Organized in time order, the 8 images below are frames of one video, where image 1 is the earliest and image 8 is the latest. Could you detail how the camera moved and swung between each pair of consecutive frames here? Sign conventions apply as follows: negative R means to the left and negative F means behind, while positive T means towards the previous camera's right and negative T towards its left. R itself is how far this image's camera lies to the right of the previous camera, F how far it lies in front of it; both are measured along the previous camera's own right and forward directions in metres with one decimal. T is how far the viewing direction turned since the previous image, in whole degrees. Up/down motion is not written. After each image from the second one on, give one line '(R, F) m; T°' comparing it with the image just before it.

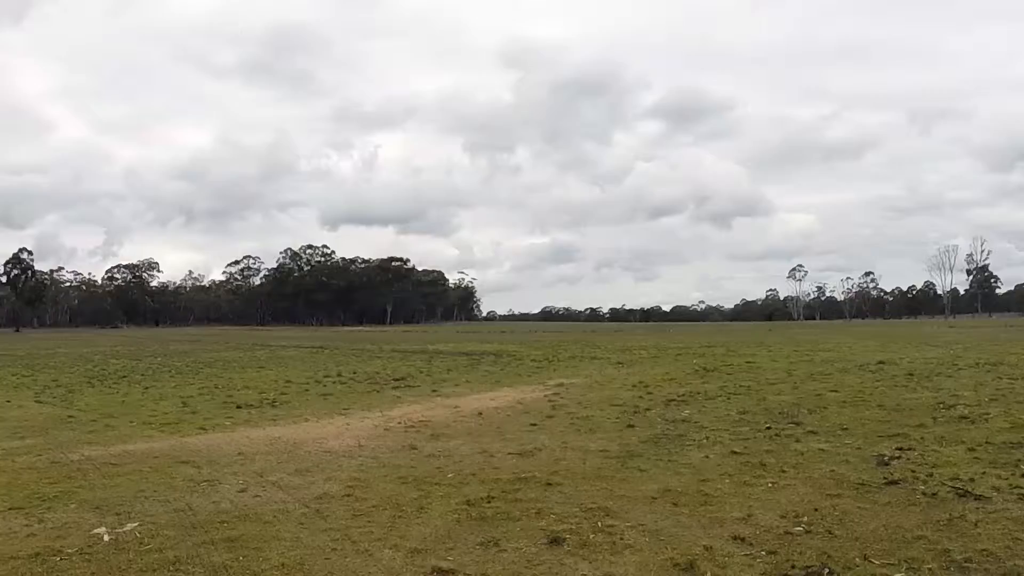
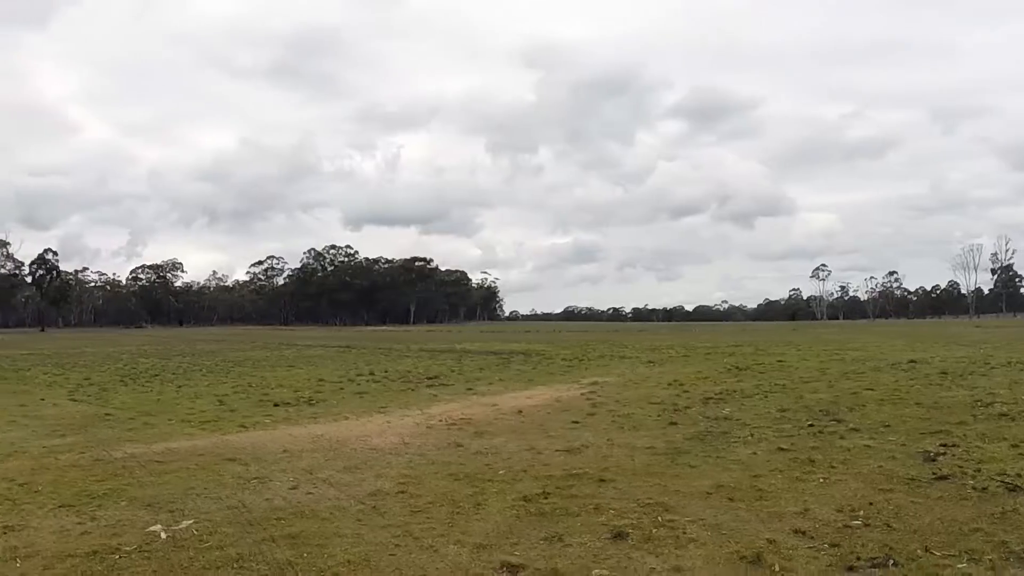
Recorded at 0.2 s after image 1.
(-0.4, +0.2) m; -2°
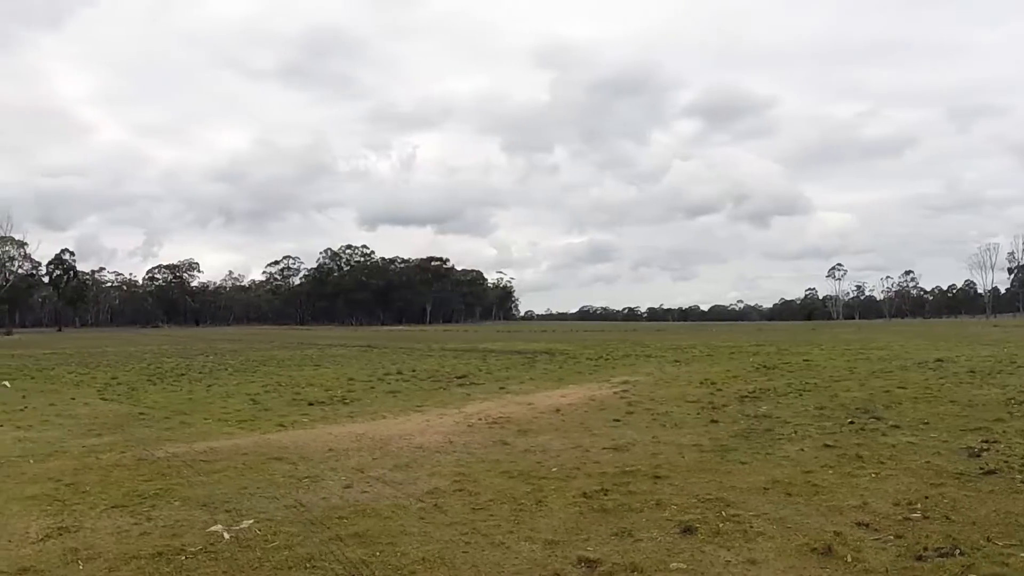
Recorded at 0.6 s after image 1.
(-0.6, +0.2) m; -1°
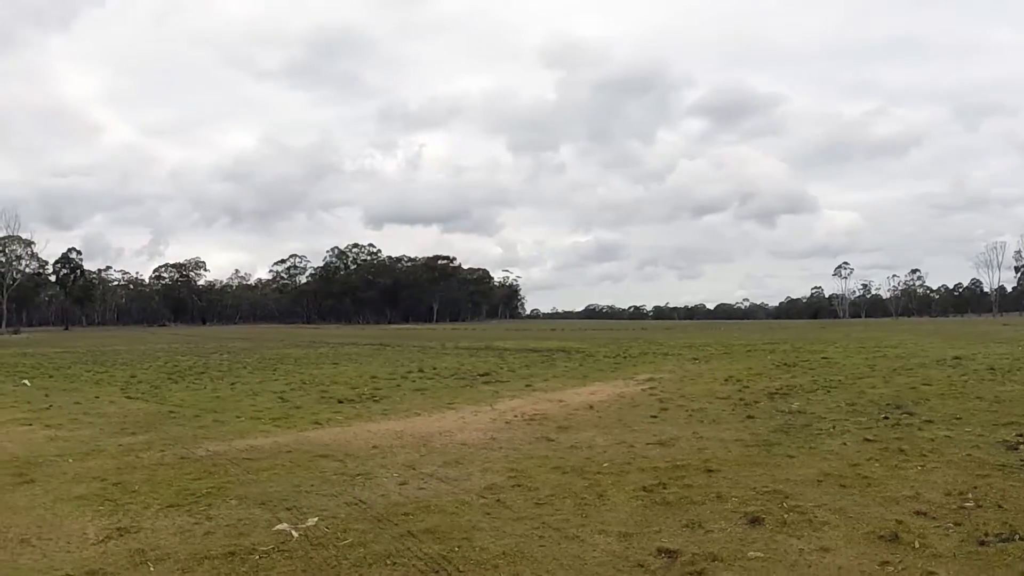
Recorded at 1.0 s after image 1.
(-0.6, +0.1) m; 0°
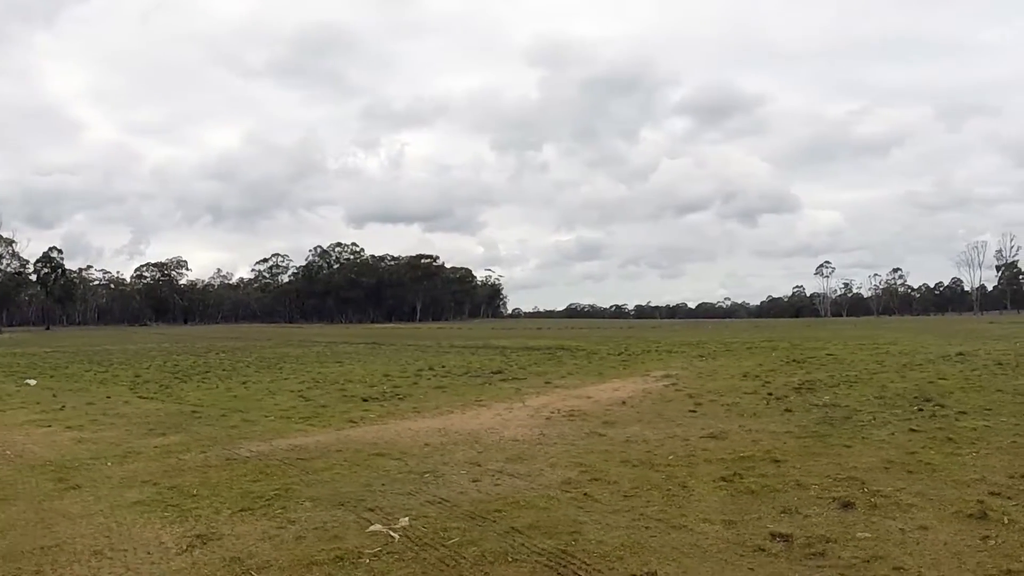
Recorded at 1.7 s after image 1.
(-1.1, +0.2) m; +2°
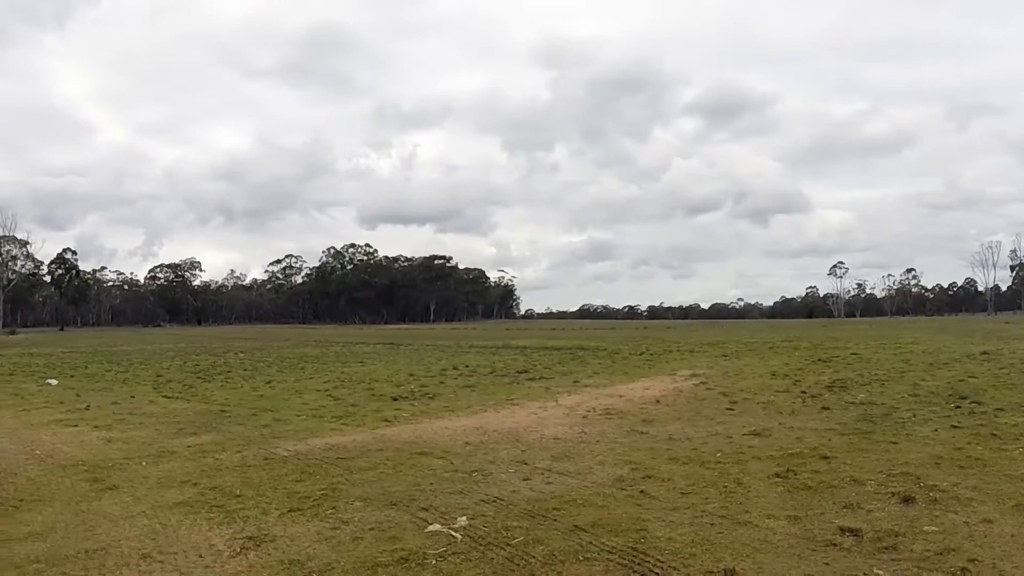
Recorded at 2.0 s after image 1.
(-0.5, +0.2) m; -1°
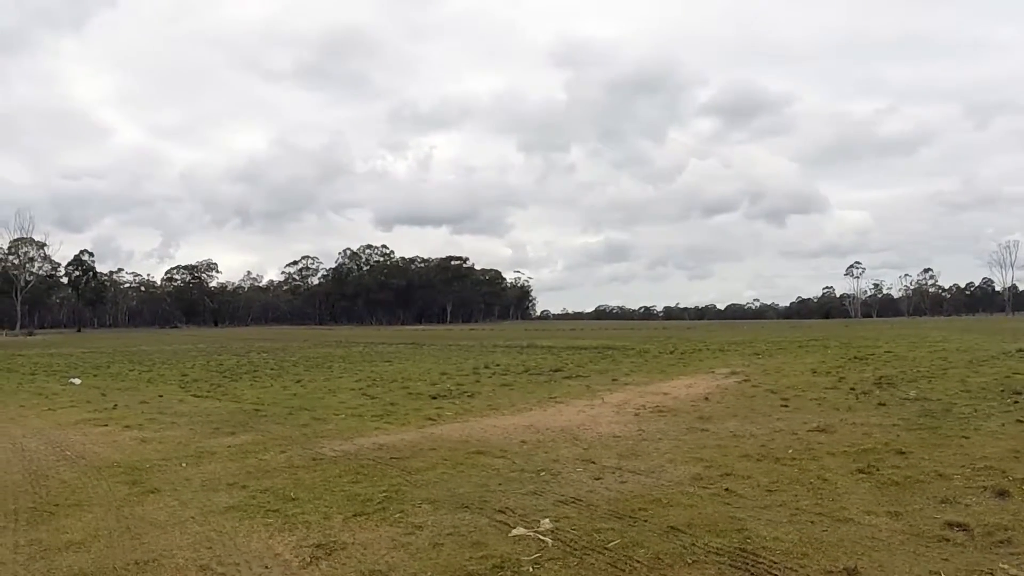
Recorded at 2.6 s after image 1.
(-0.6, +0.5) m; -1°
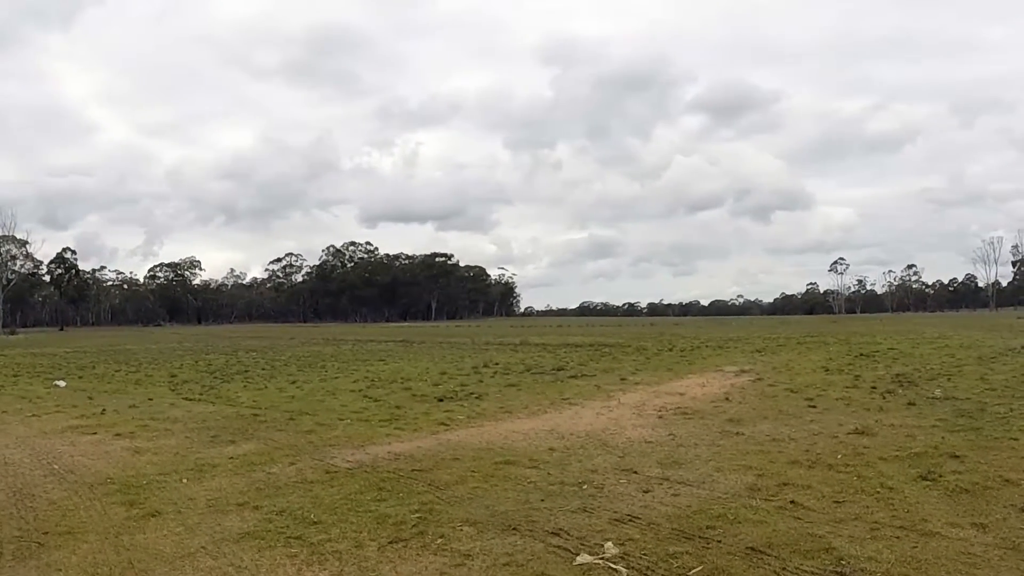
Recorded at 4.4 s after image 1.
(-0.6, +0.7) m; +1°
